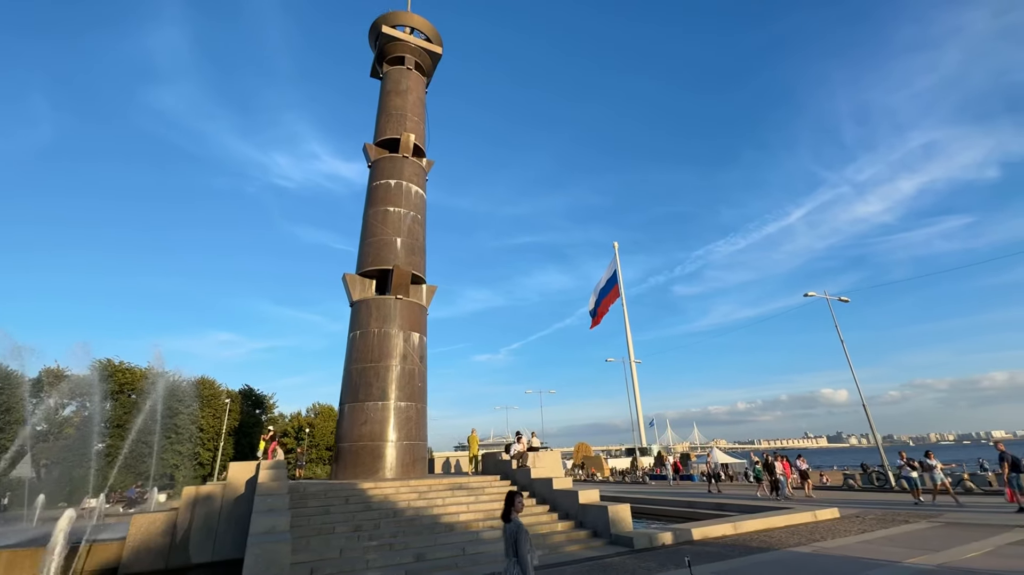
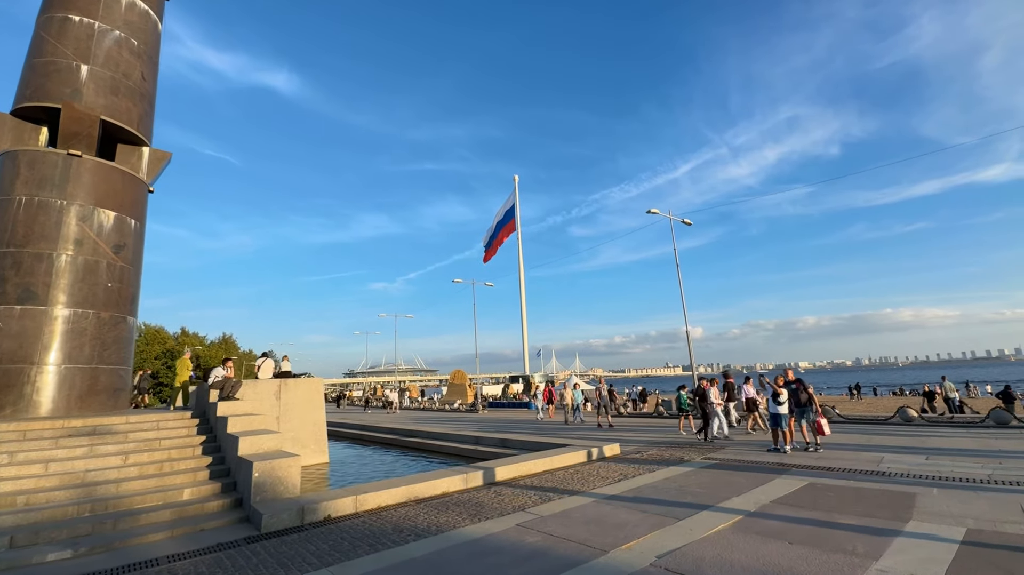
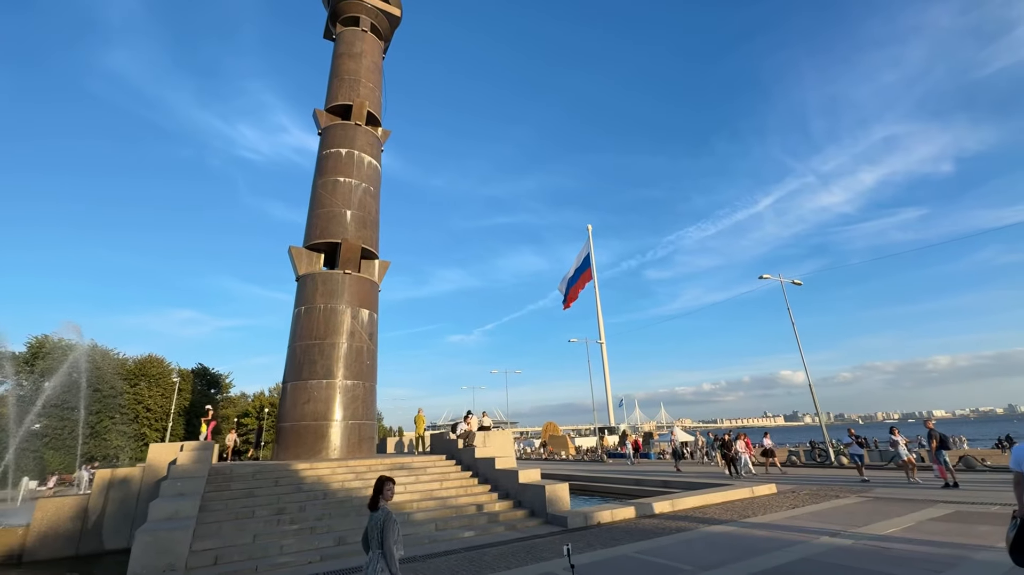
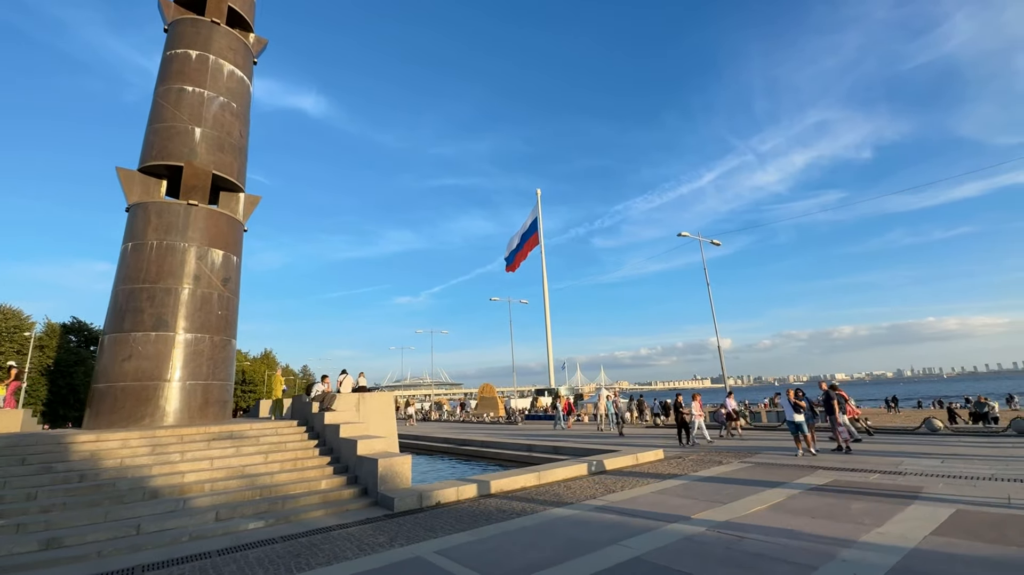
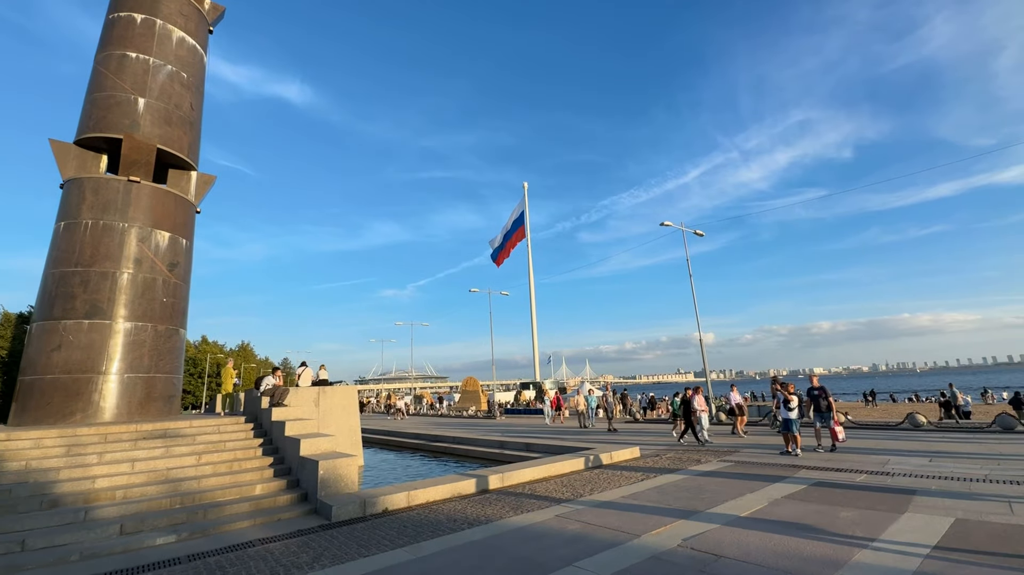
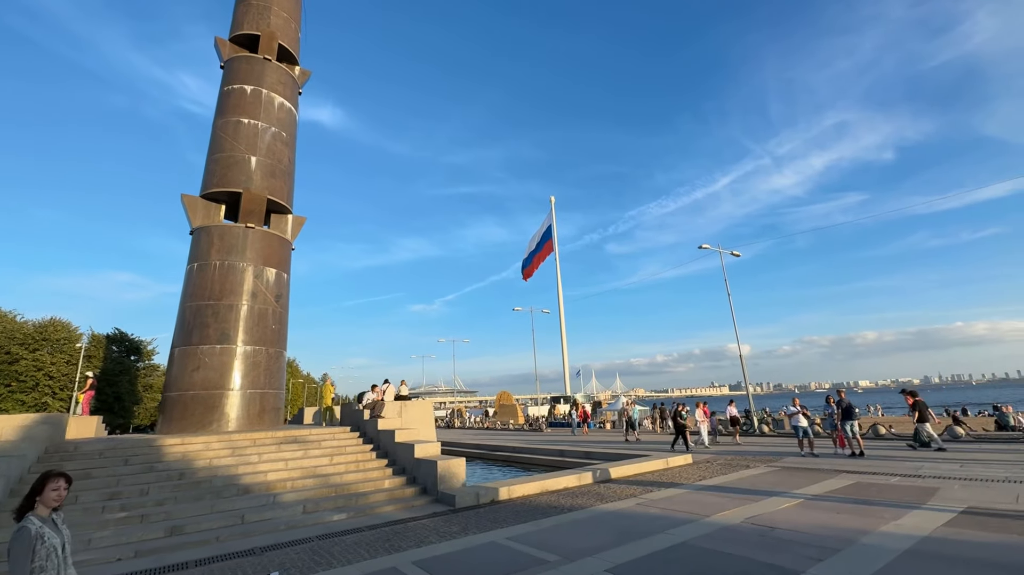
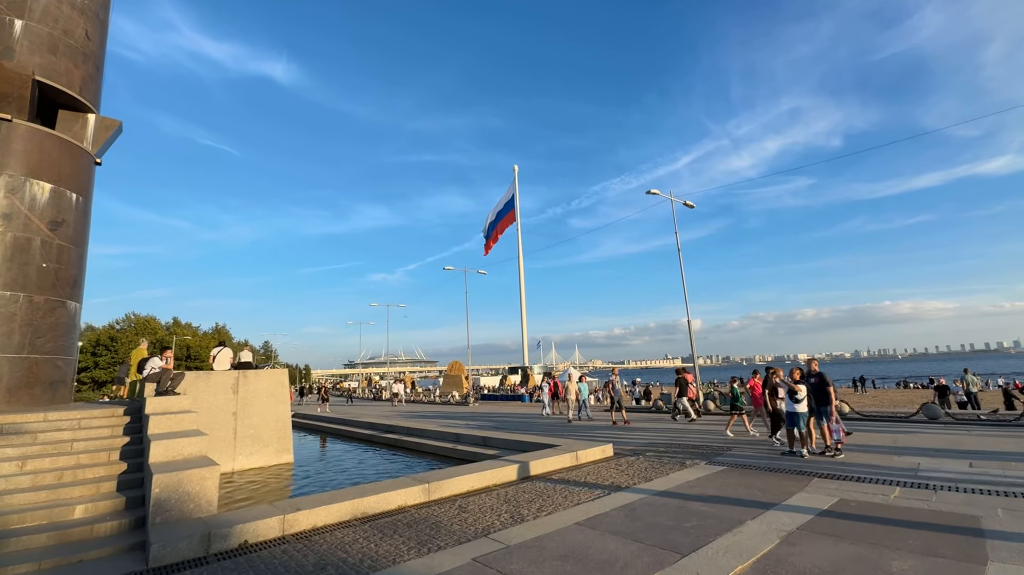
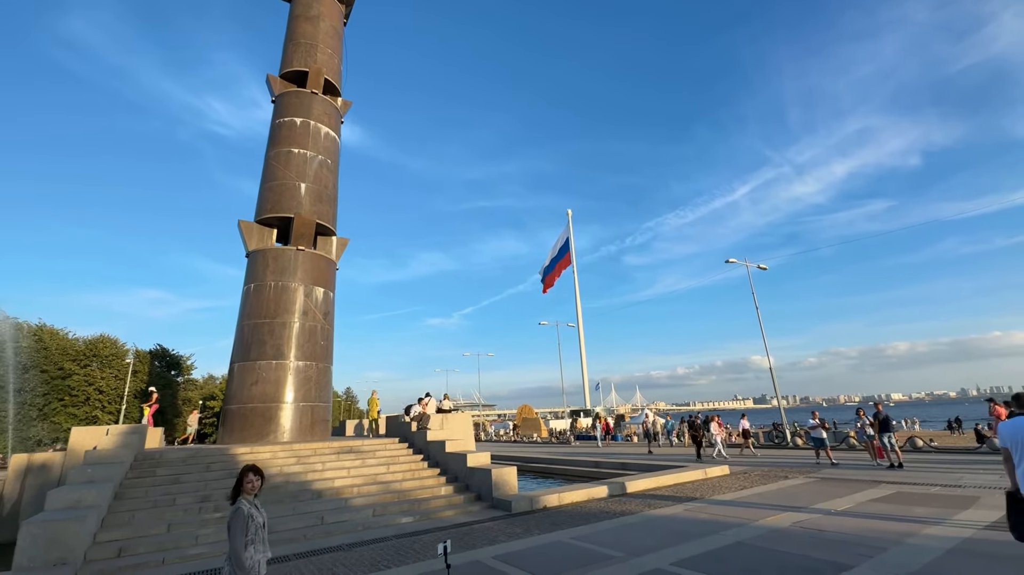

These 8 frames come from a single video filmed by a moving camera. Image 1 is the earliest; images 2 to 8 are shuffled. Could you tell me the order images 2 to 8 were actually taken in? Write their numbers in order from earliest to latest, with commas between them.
3, 8, 6, 4, 5, 2, 7
